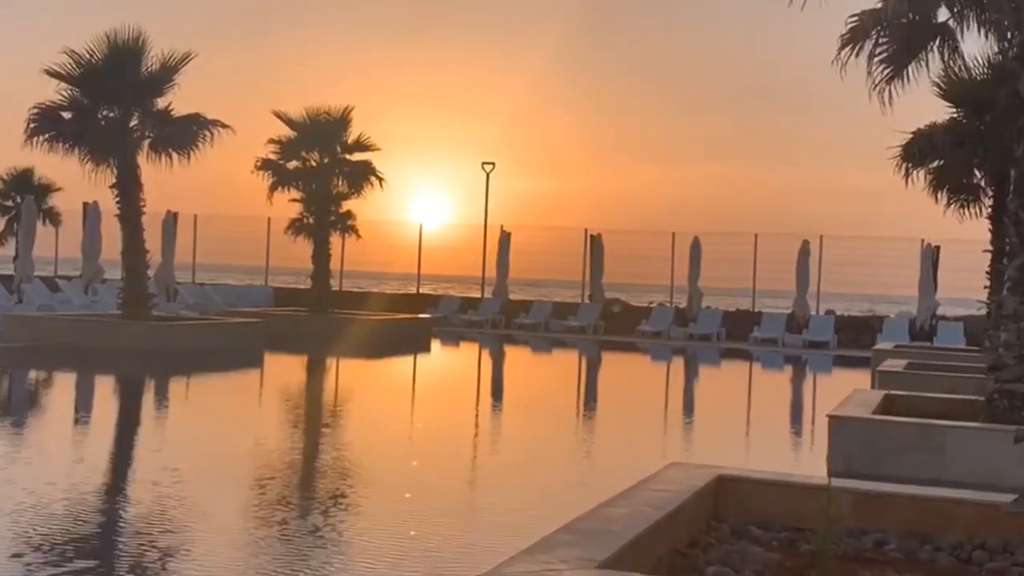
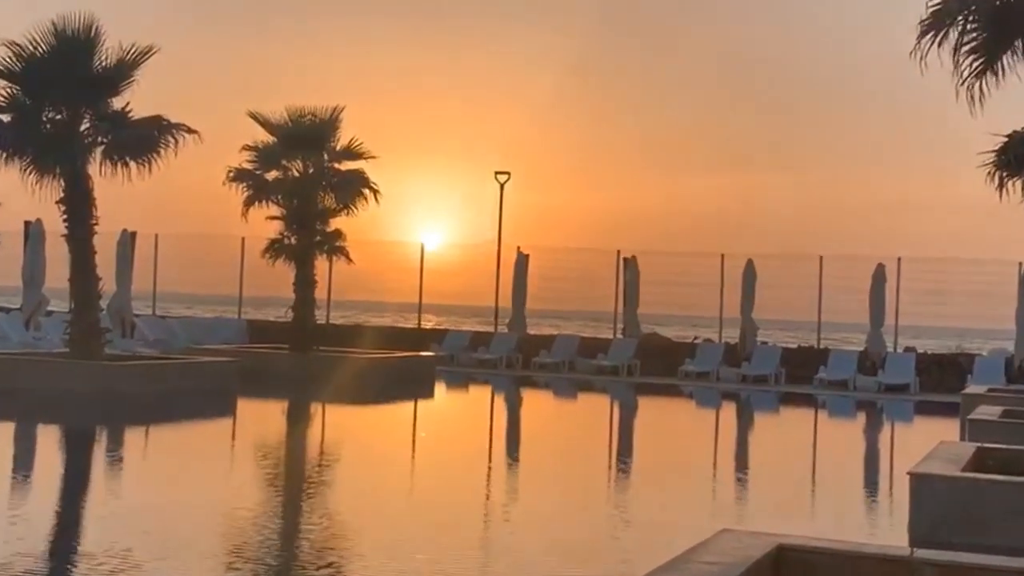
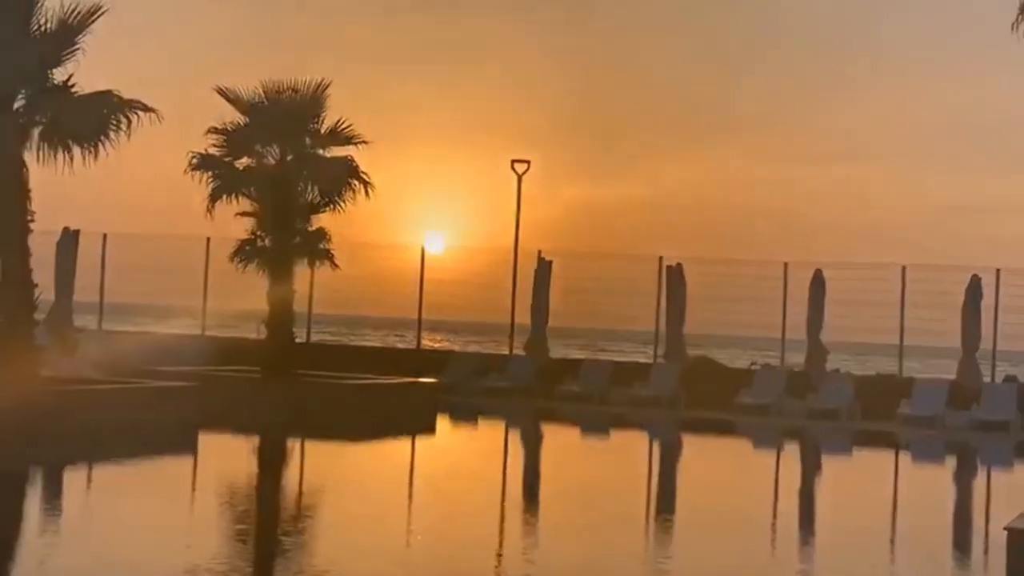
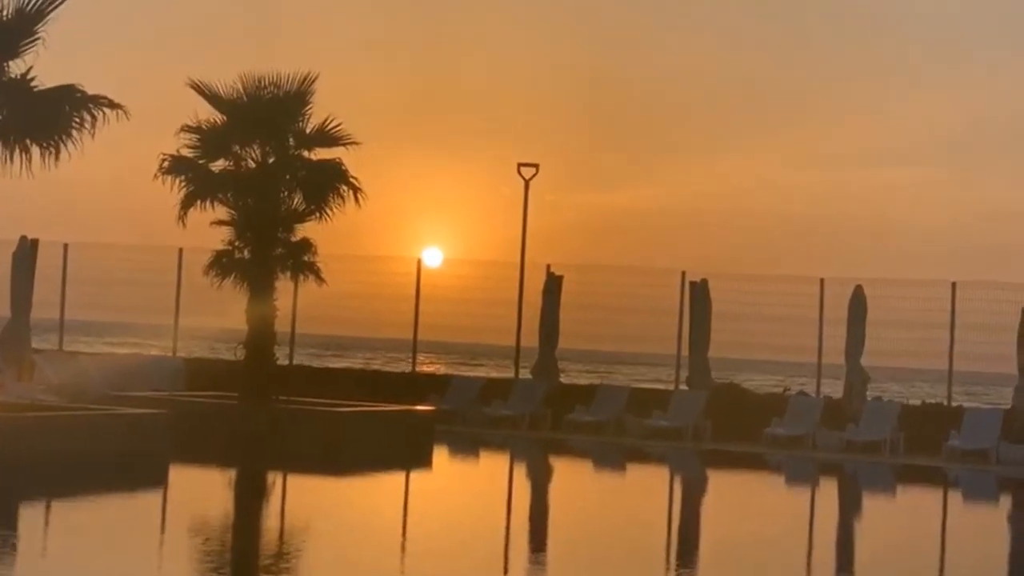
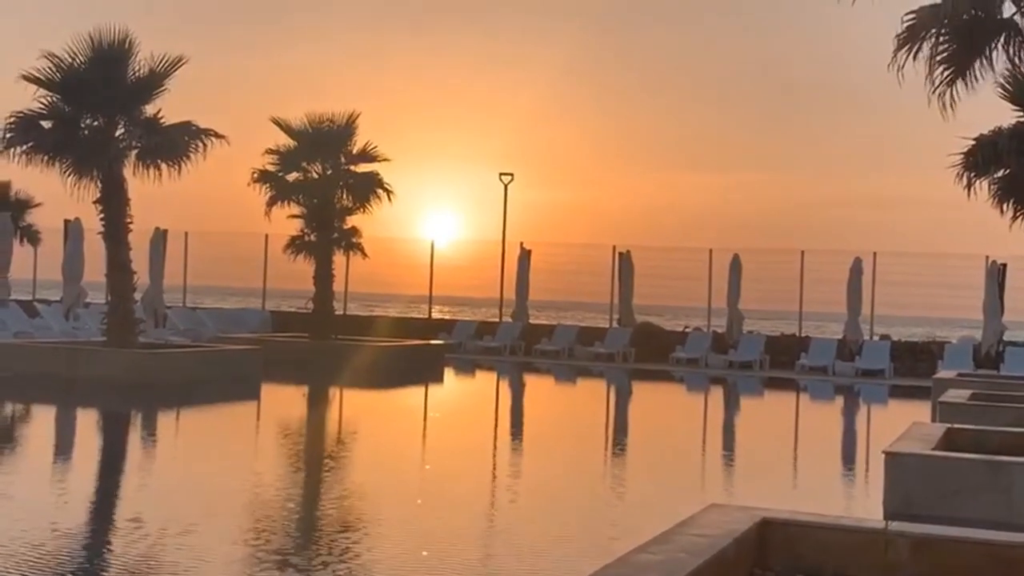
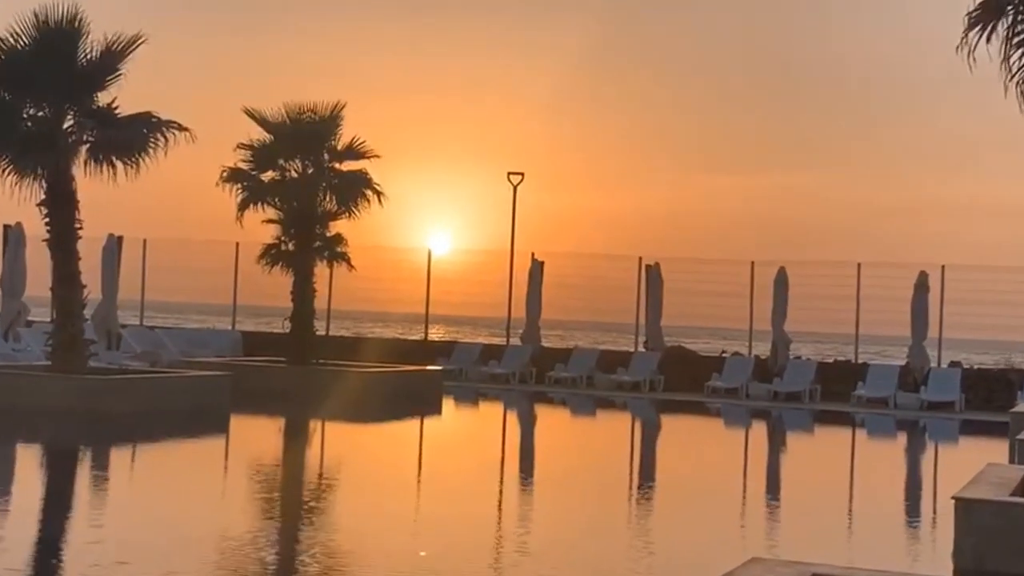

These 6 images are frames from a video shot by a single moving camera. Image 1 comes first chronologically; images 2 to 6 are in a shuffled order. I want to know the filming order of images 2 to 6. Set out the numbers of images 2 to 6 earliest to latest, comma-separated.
5, 2, 6, 3, 4
